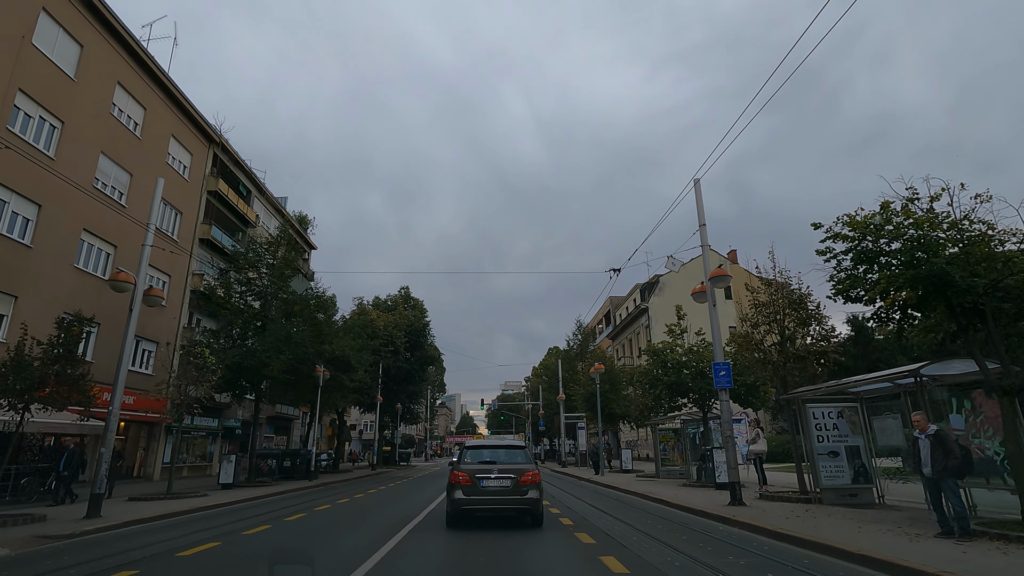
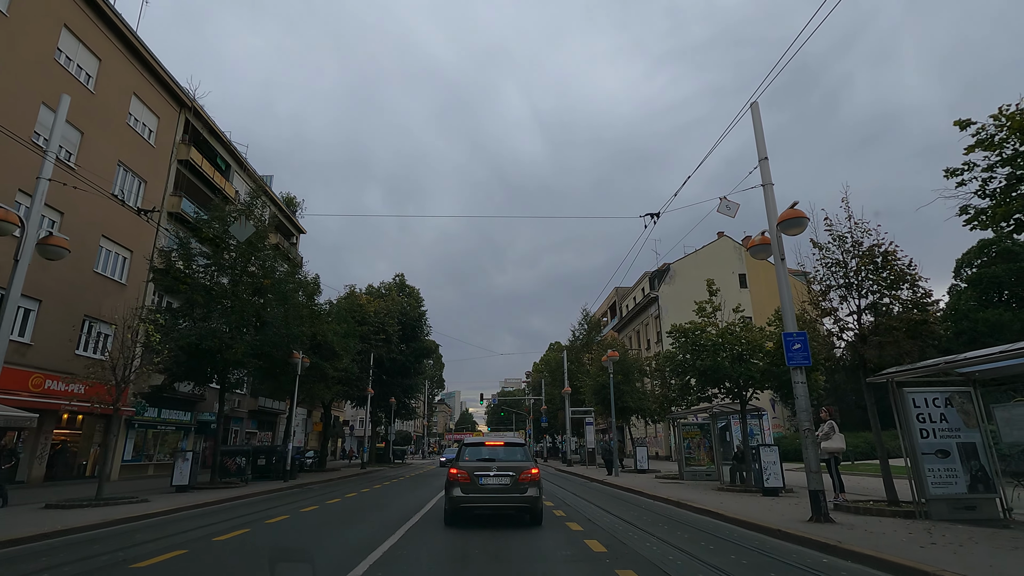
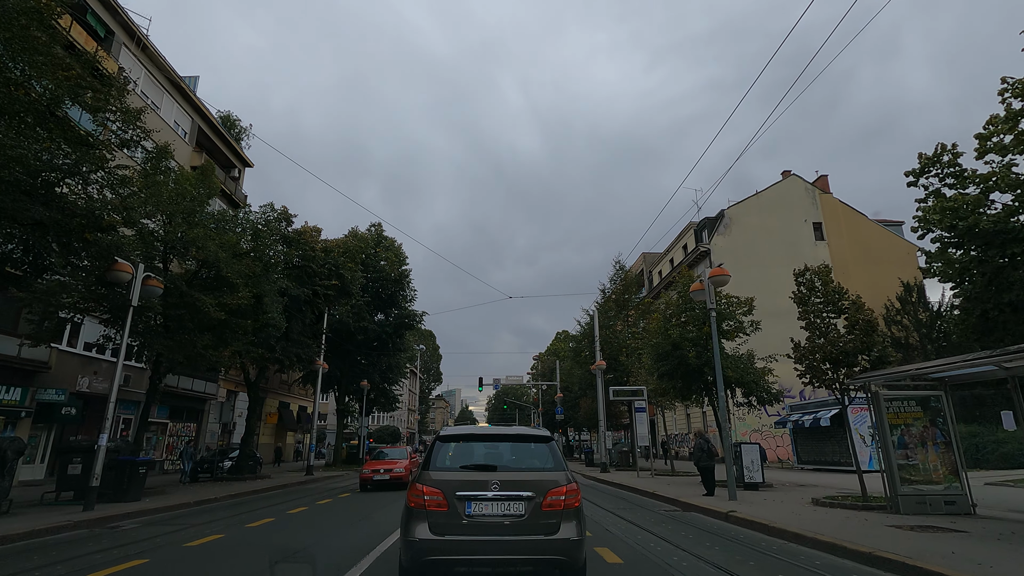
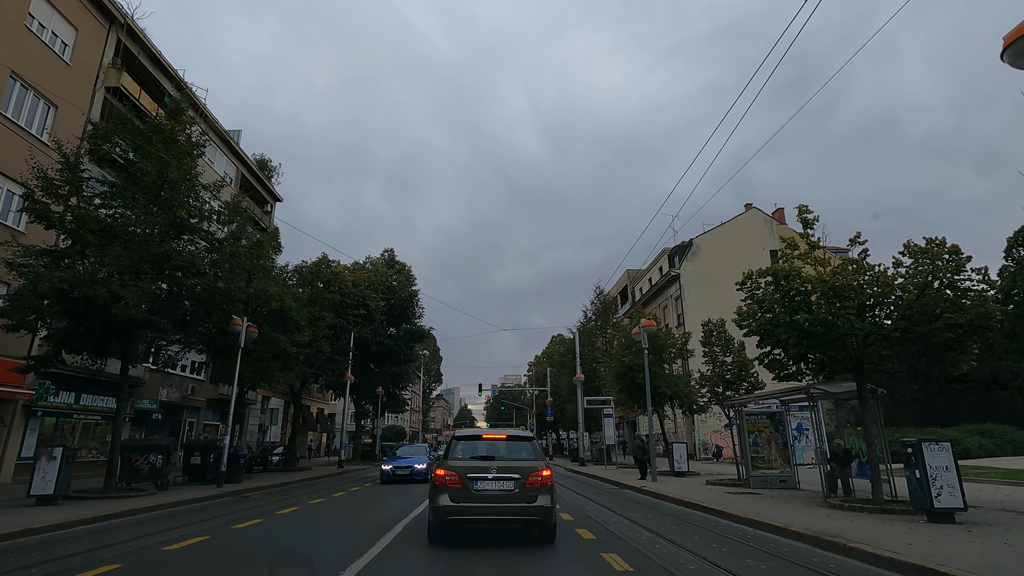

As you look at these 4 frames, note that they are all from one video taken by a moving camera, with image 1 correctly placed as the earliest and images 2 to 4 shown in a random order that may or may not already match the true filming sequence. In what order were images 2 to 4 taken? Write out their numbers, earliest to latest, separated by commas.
2, 4, 3
